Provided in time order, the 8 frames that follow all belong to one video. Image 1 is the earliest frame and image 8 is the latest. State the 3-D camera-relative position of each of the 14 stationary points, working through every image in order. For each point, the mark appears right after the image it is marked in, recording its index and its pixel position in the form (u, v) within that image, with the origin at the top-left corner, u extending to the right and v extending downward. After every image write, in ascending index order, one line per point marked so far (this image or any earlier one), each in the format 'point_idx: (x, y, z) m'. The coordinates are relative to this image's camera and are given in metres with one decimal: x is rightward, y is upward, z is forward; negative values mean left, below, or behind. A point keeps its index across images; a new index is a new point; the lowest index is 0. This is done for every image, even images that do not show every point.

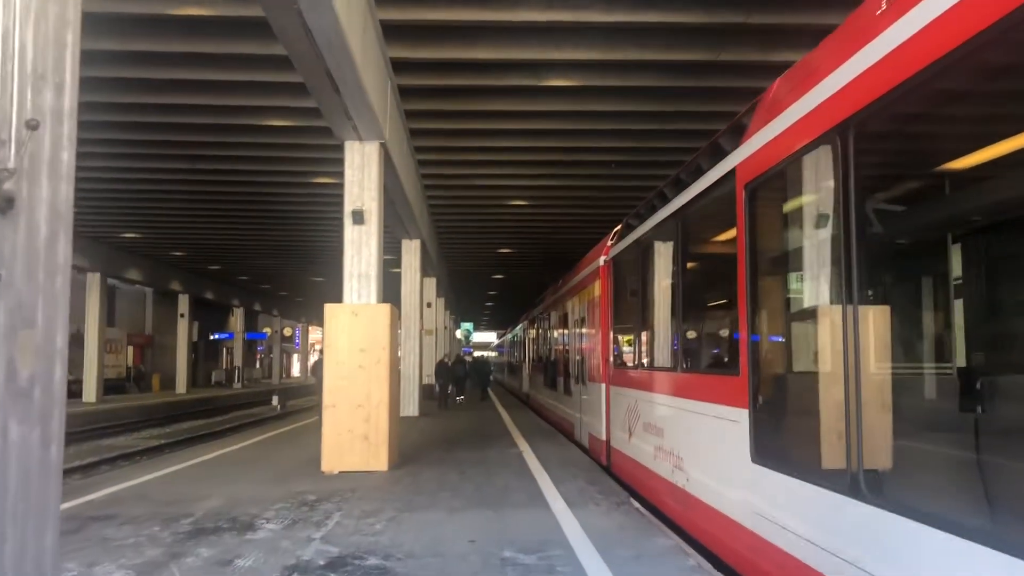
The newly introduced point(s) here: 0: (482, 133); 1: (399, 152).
0: (-0.5, +2.3, +14.3) m
1: (-1.5, +1.8, +12.6) m
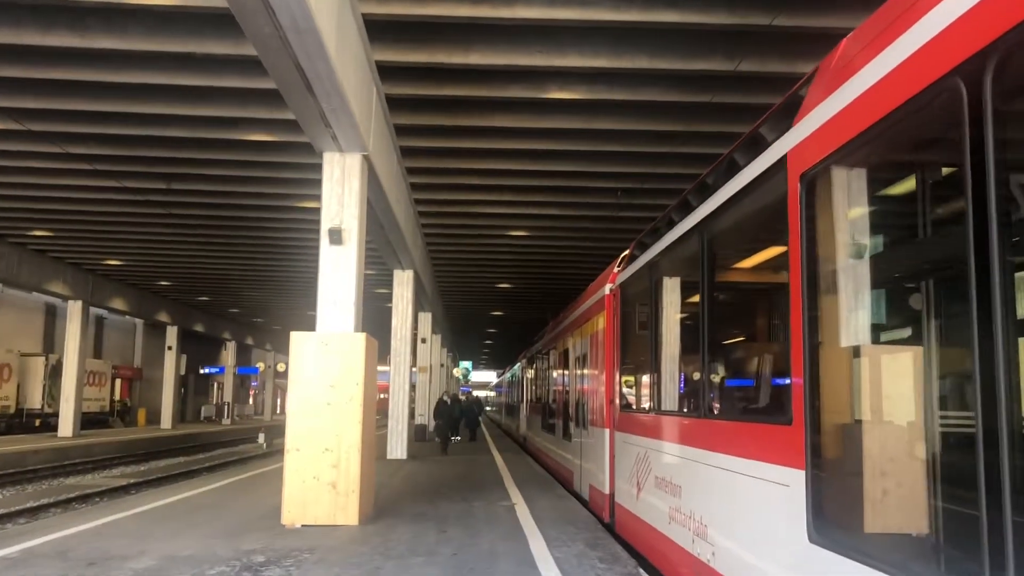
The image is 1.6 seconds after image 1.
0: (-0.5, +1.8, +13.3) m
1: (-1.6, +1.5, +11.5) m
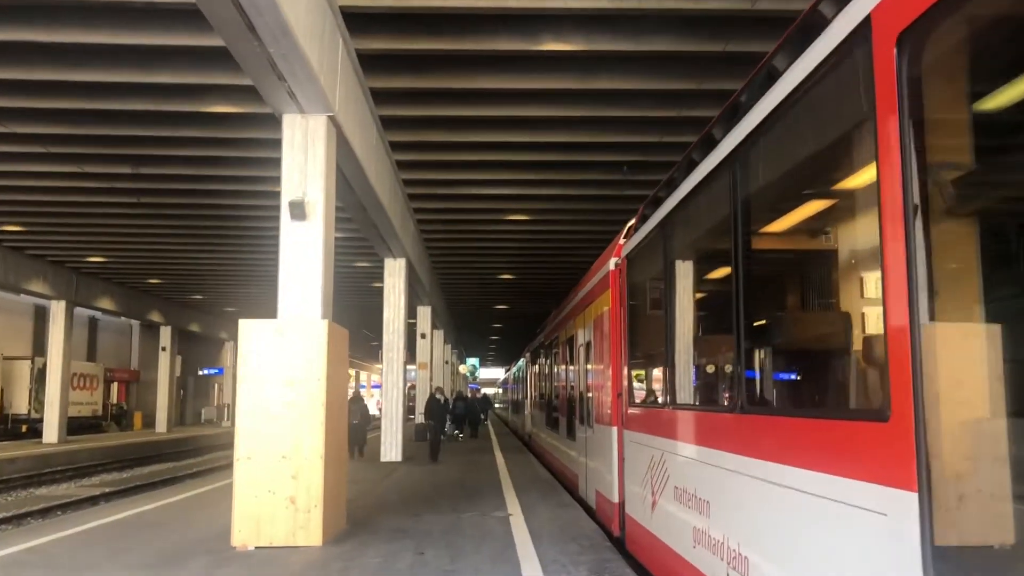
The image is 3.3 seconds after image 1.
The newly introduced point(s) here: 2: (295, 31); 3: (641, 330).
0: (-0.6, +2.0, +12.1) m
1: (-1.7, +1.6, +10.3) m
2: (-1.6, +1.9, +6.8) m
3: (+1.0, -0.3, +6.9) m
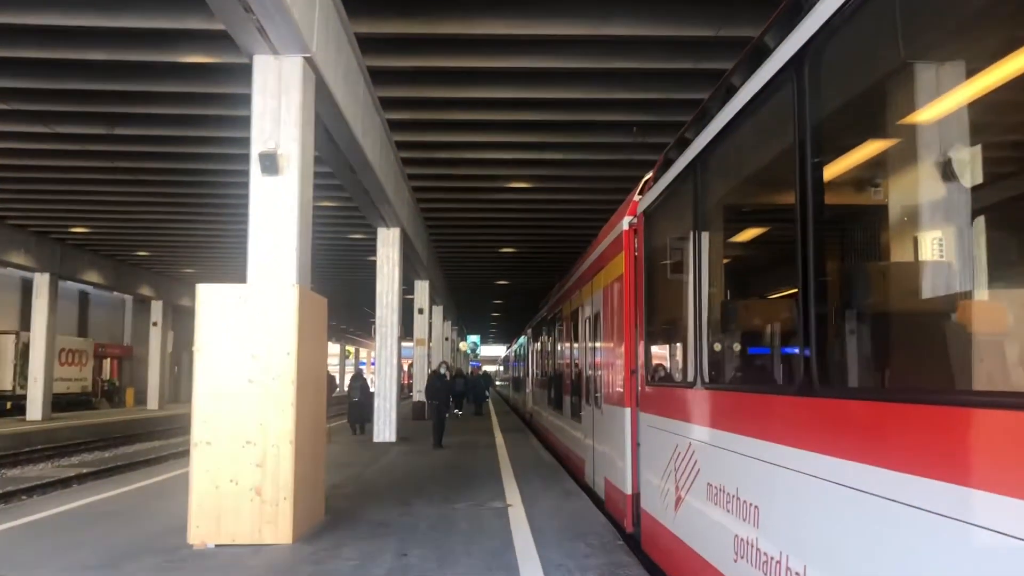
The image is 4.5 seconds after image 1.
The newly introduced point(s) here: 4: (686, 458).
0: (-0.6, +2.4, +11.1) m
1: (-1.7, +2.0, +9.3) m
2: (-1.6, +2.2, +5.9) m
3: (+1.0, -0.1, +6.0) m
4: (+1.0, -1.0, +5.1) m
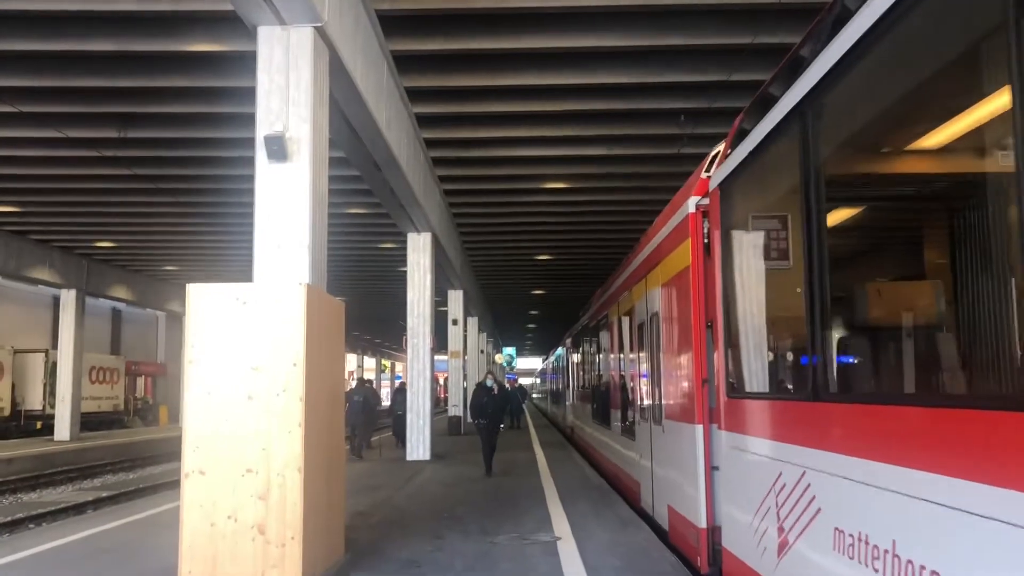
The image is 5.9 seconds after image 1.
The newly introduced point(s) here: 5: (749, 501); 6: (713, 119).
0: (-0.1, +2.4, +10.1) m
1: (-1.3, +1.9, +8.4) m
2: (-1.4, +2.2, +5.0) m
3: (+1.2, 0.0, +5.0) m
4: (+1.2, -0.9, +4.0) m
5: (+1.2, -1.1, +4.6) m
6: (+2.6, +2.2, +11.8) m
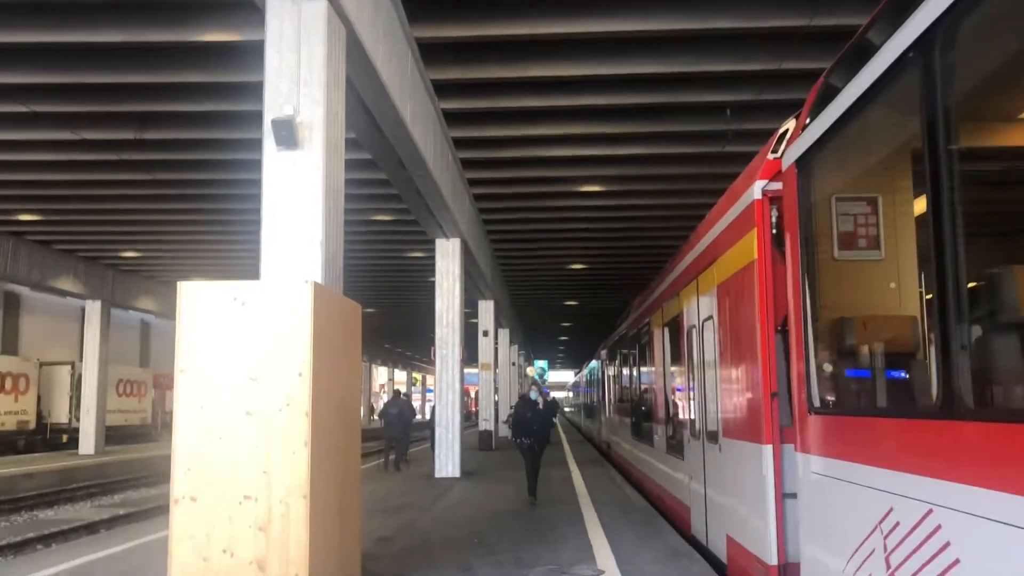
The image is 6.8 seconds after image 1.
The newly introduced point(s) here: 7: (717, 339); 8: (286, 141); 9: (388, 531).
0: (+0.2, +2.3, +9.5) m
1: (-1.0, +1.9, +7.8) m
2: (-1.2, +2.2, +4.4) m
3: (+1.4, 0.0, +4.2) m
4: (+1.4, -0.9, +3.3) m
5: (+1.4, -1.1, +3.9) m
6: (+3.0, +2.1, +11.1) m
7: (+1.4, -0.3, +6.2) m
8: (-1.4, +0.9, +5.6) m
9: (-1.0, -2.0, +7.5) m
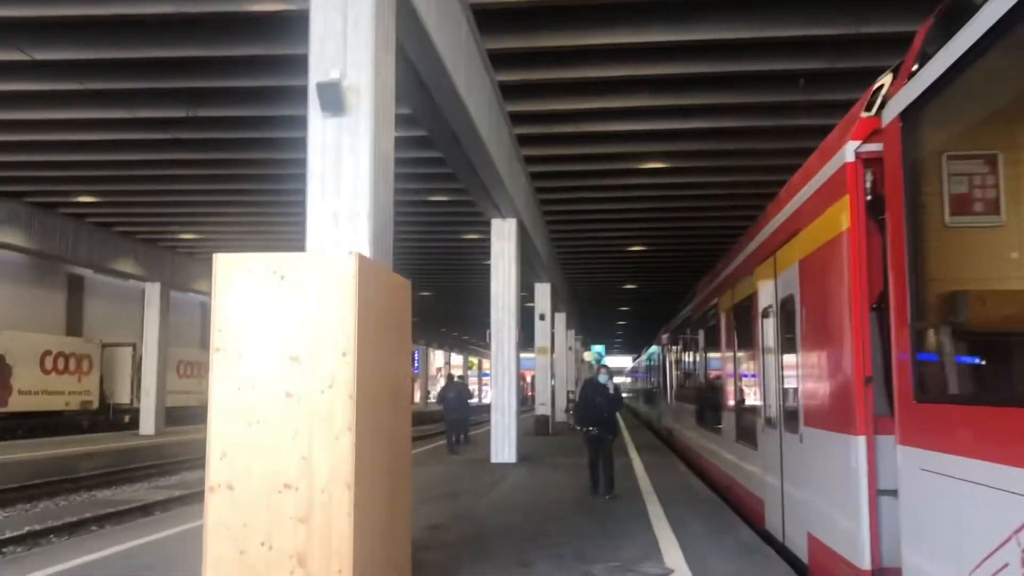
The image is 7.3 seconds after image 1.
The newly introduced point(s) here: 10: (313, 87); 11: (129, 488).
0: (+0.8, +2.5, +9.0) m
1: (-0.5, +2.1, +7.4) m
2: (-0.9, +2.3, +4.0) m
3: (+1.7, +0.1, +3.7) m
4: (+1.6, -0.8, +2.8) m
5: (+1.6, -0.9, +3.4) m
6: (+3.7, +2.3, +10.4) m
7: (+1.8, -0.2, +5.7) m
8: (-1.0, +1.1, +5.2) m
9: (-0.6, -1.8, +7.2) m
10: (-1.2, +1.2, +5.4) m
11: (-6.2, -3.2, +14.8) m
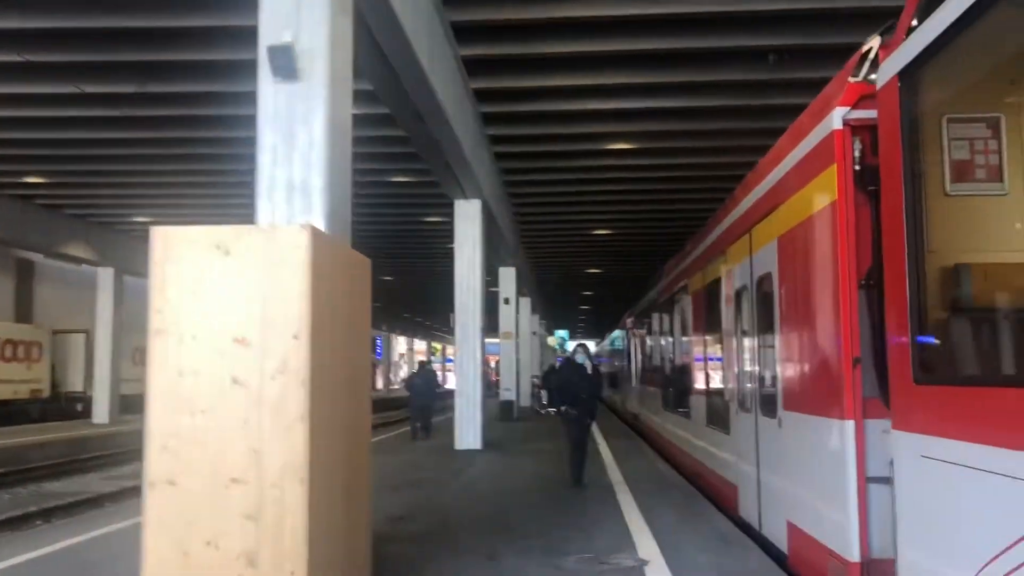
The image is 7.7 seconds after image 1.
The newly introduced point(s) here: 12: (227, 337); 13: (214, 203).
0: (+0.4, +2.7, +8.7) m
1: (-0.8, +2.2, +7.0) m
2: (-1.1, +2.4, +3.6) m
3: (+1.5, +0.2, +3.5) m
4: (+1.5, -0.7, +2.5) m
5: (+1.5, -0.9, +3.2) m
6: (+3.3, +2.5, +10.2) m
7: (+1.6, -0.1, +5.5) m
8: (-1.2, +1.2, +4.9) m
9: (-0.8, -1.7, +6.9) m
10: (-1.3, +1.3, +5.0) m
11: (-6.7, -3.0, +14.3) m
12: (-1.2, -0.2, +3.8) m
13: (-6.4, +1.8, +19.8) m
